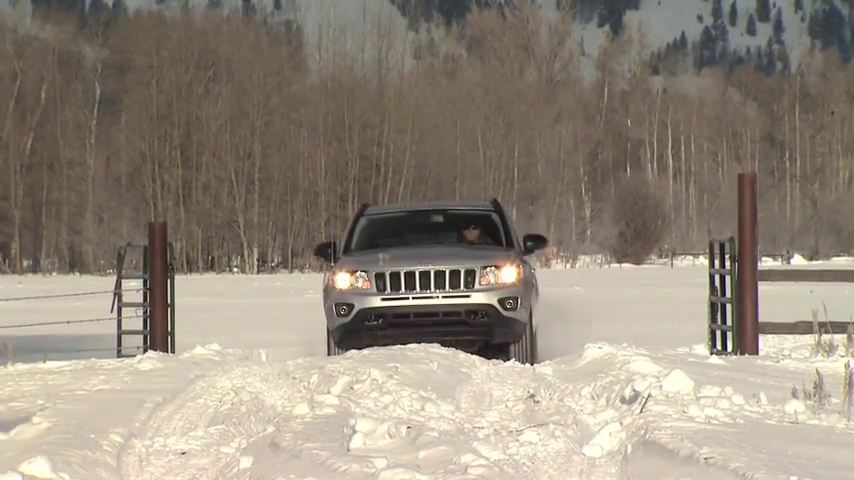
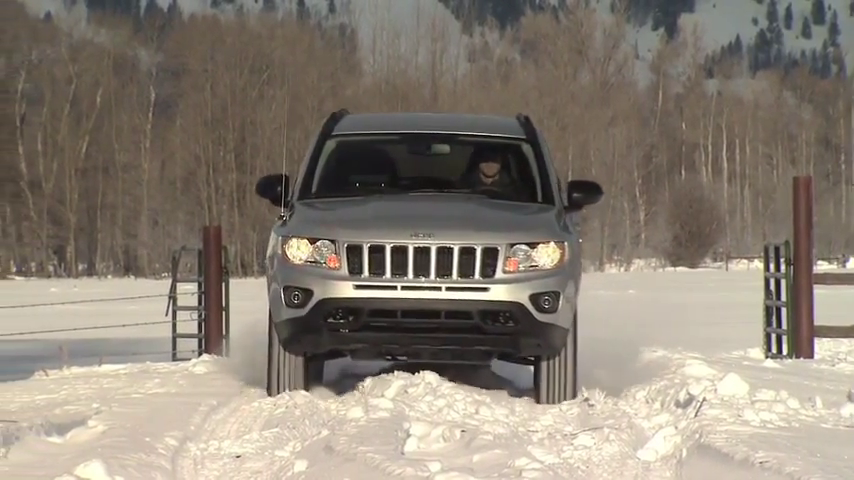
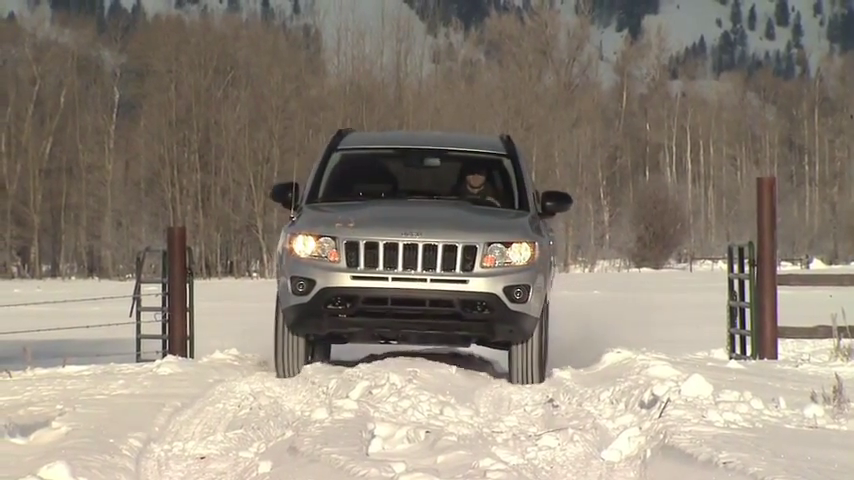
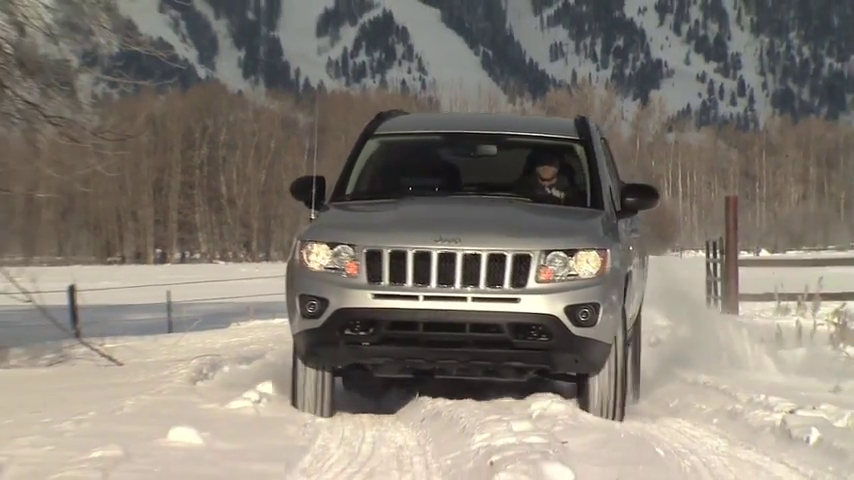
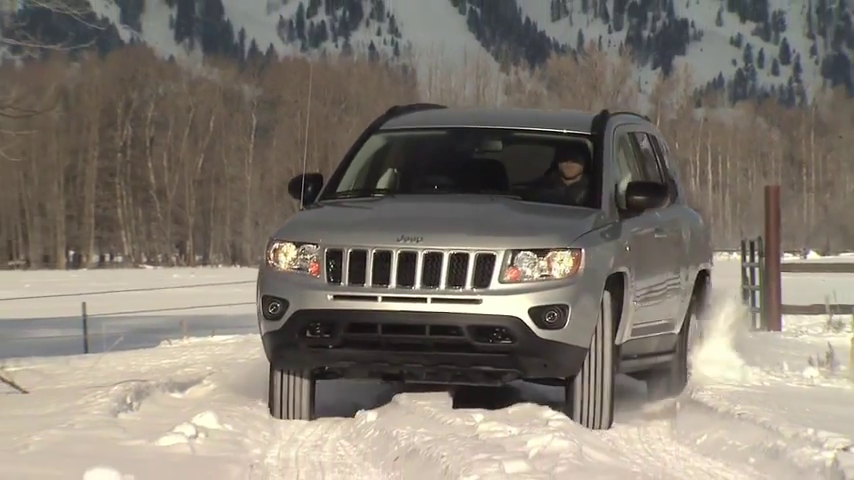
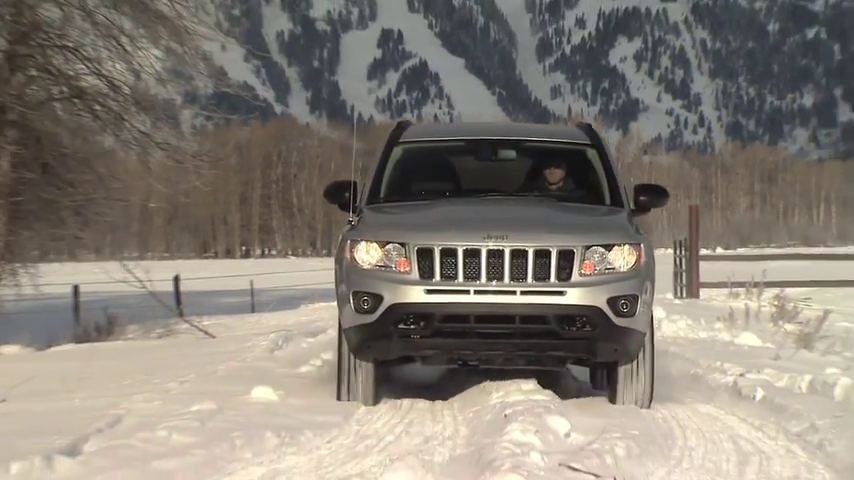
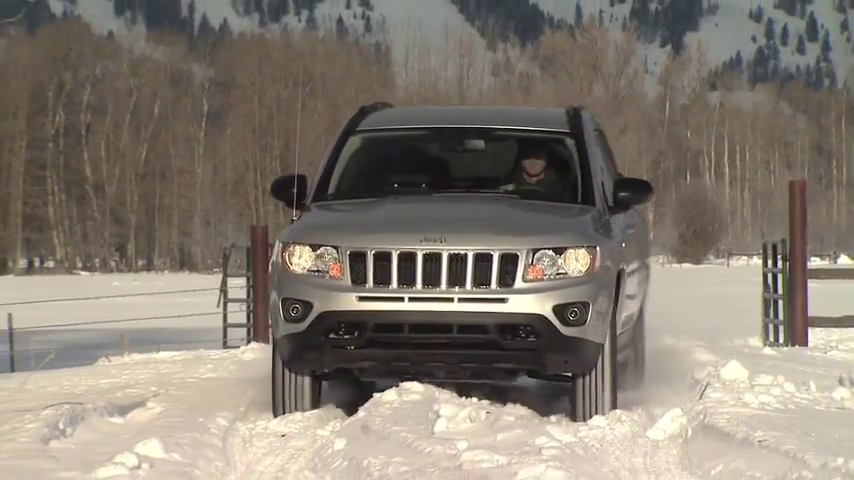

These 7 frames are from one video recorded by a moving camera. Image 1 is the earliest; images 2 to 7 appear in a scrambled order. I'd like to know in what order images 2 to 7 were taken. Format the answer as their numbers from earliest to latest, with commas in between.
3, 2, 7, 5, 4, 6
